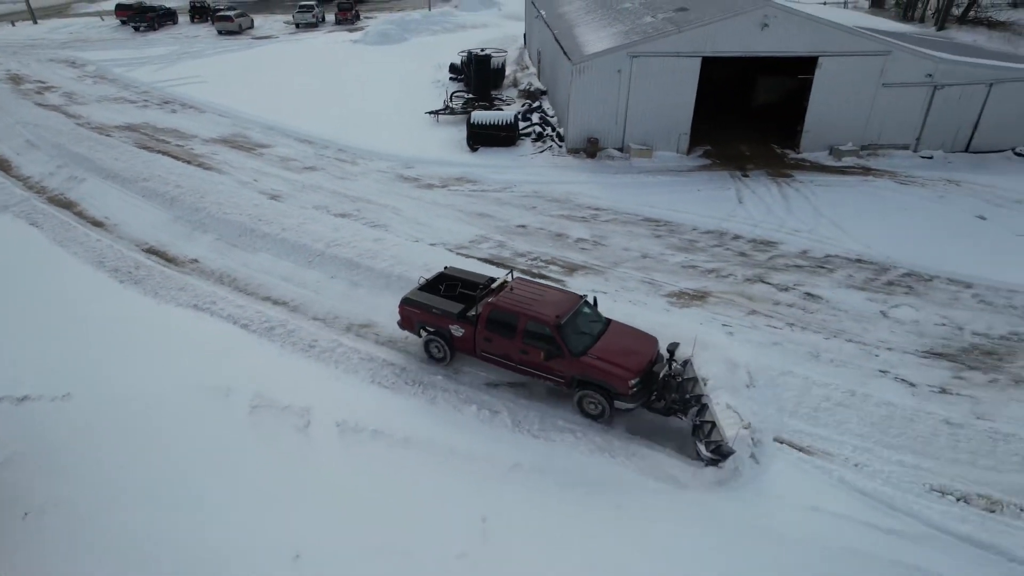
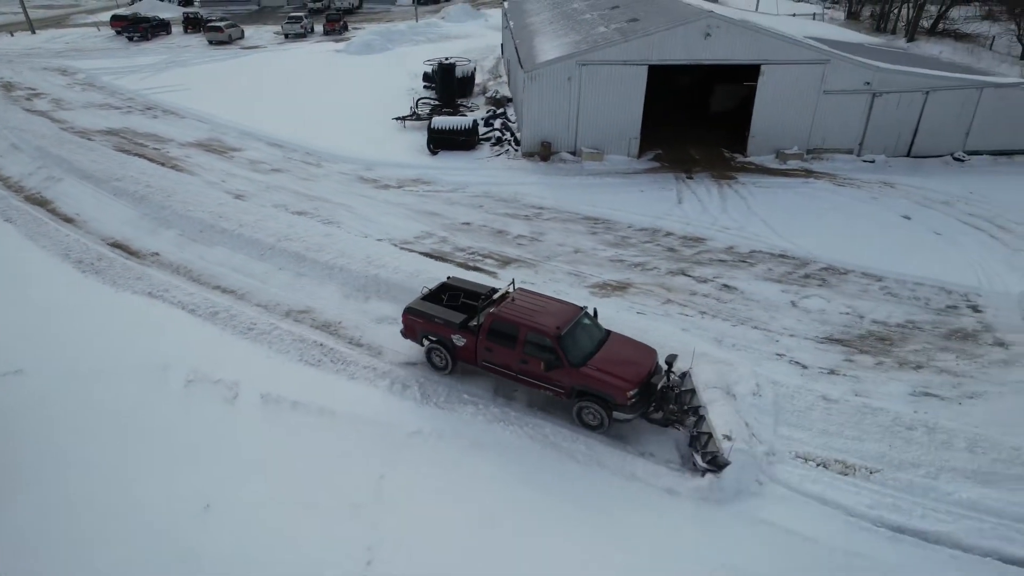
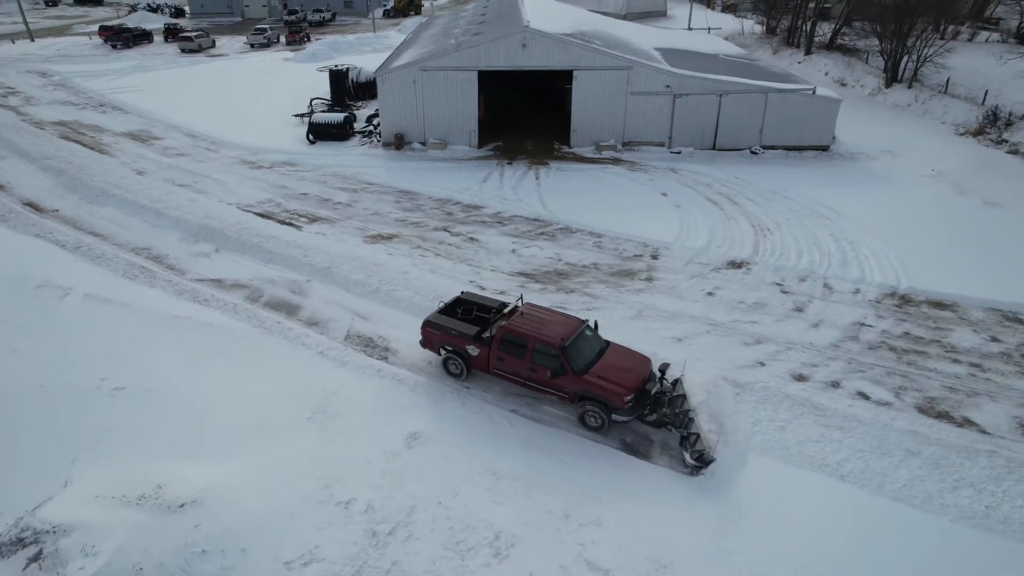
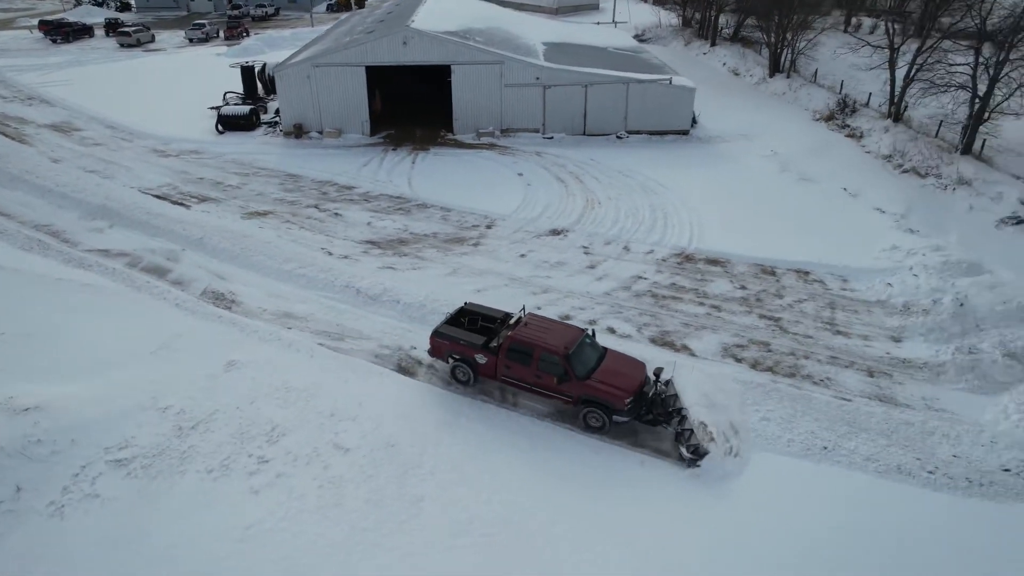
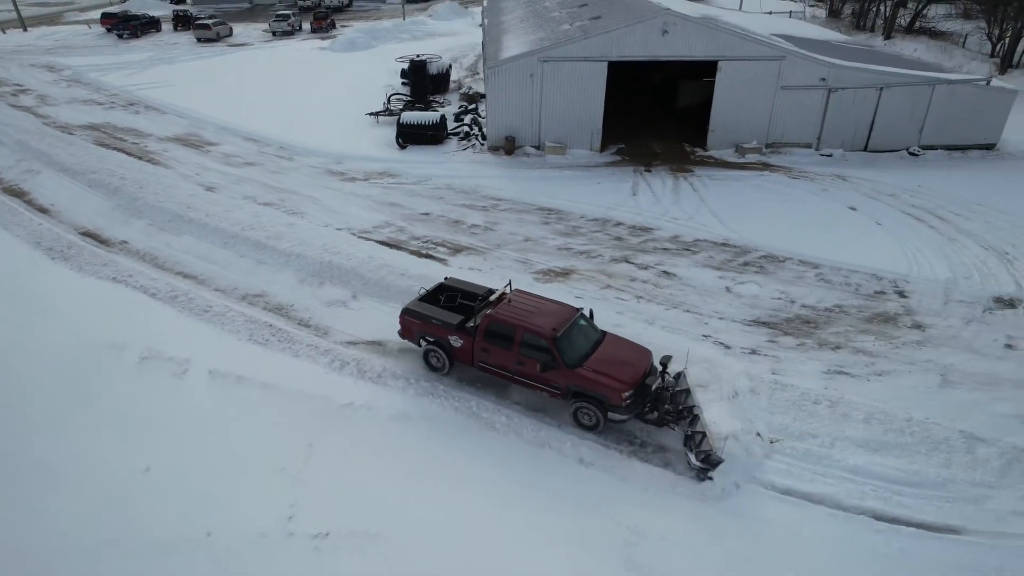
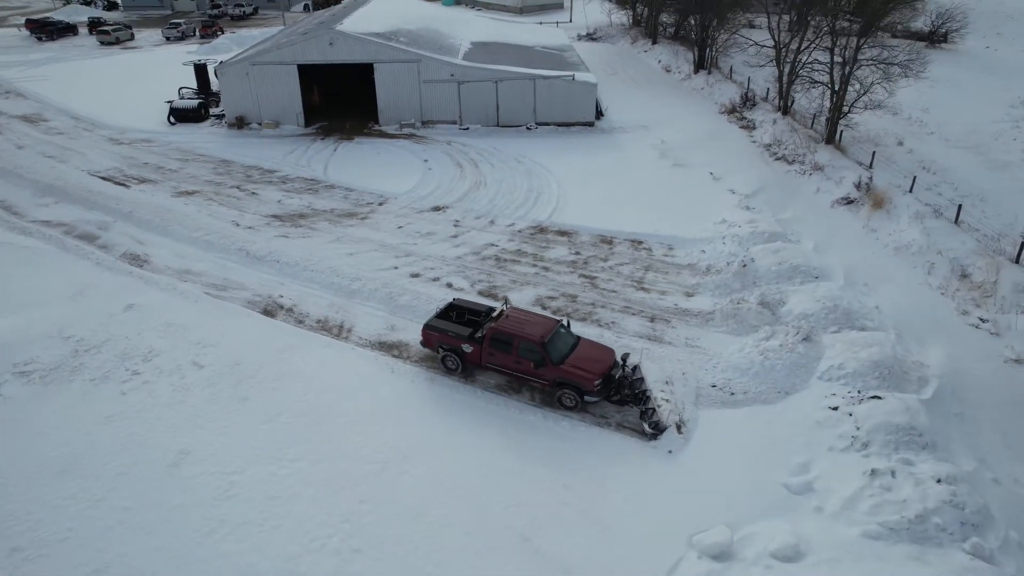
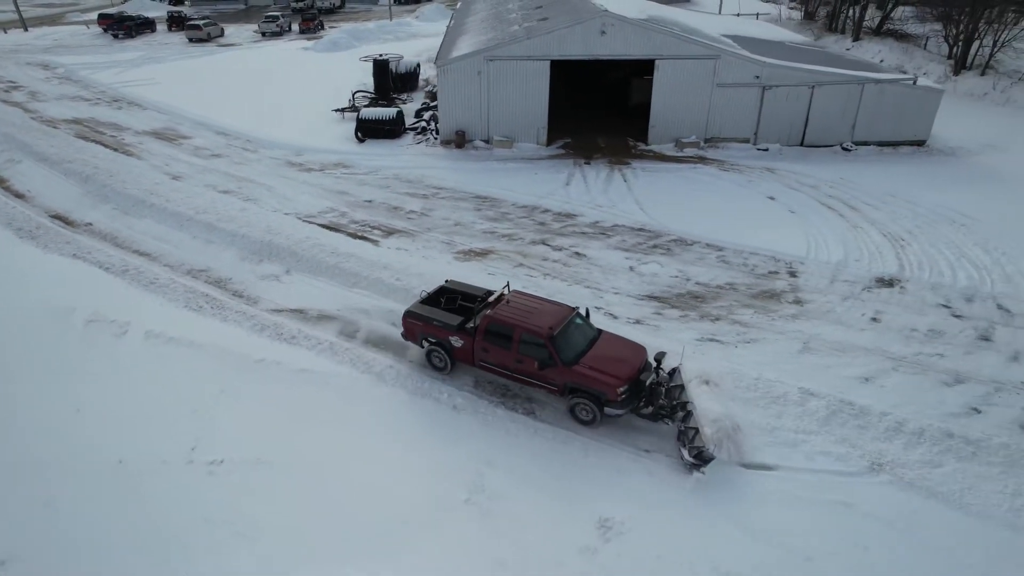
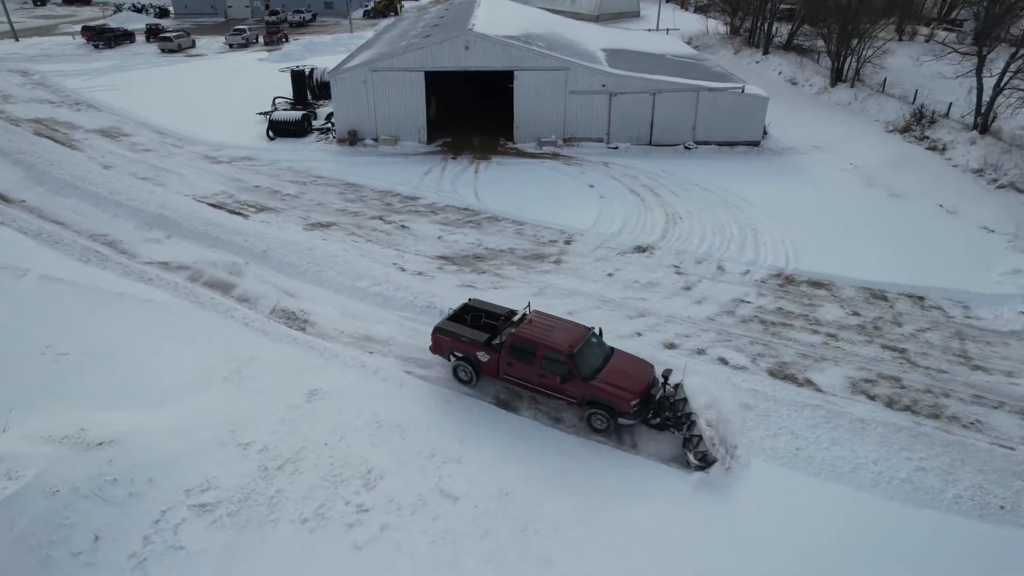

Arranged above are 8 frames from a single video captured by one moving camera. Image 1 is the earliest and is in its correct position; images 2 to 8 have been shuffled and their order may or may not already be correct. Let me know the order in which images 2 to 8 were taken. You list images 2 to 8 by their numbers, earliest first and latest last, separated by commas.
2, 5, 7, 3, 8, 4, 6
